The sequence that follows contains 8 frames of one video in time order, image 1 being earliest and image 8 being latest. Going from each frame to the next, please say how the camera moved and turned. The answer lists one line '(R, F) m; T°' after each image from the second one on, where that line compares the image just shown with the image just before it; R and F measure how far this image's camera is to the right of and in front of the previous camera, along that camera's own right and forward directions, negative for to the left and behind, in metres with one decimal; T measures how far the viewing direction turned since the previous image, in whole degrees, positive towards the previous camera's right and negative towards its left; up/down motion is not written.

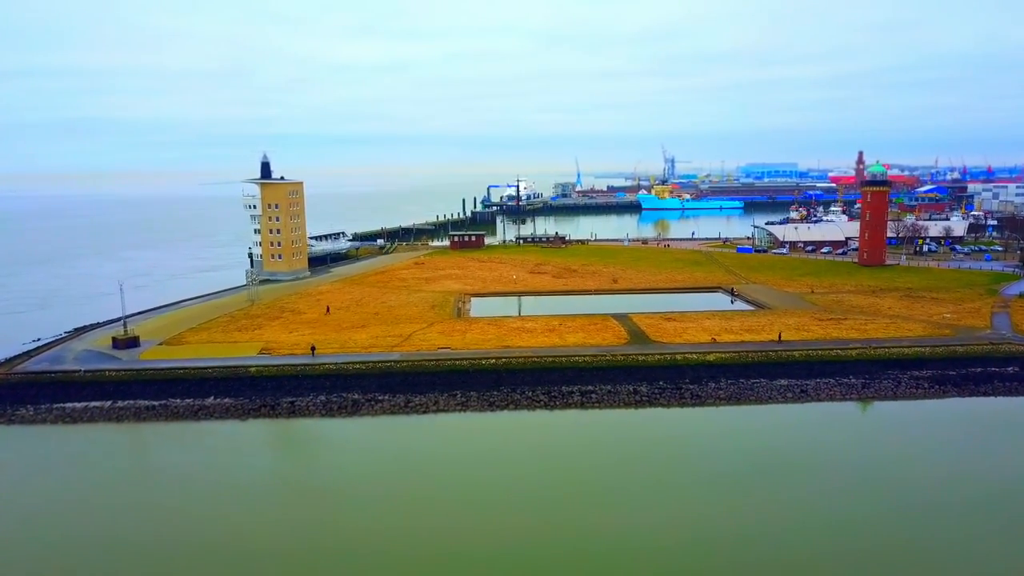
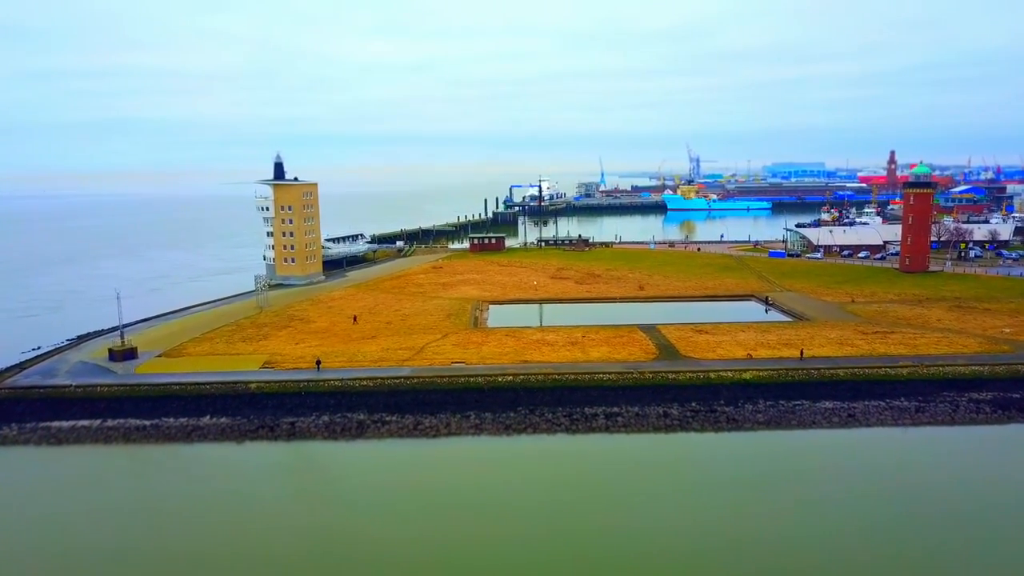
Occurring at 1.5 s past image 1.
(+0.1, +1.8) m; -2°
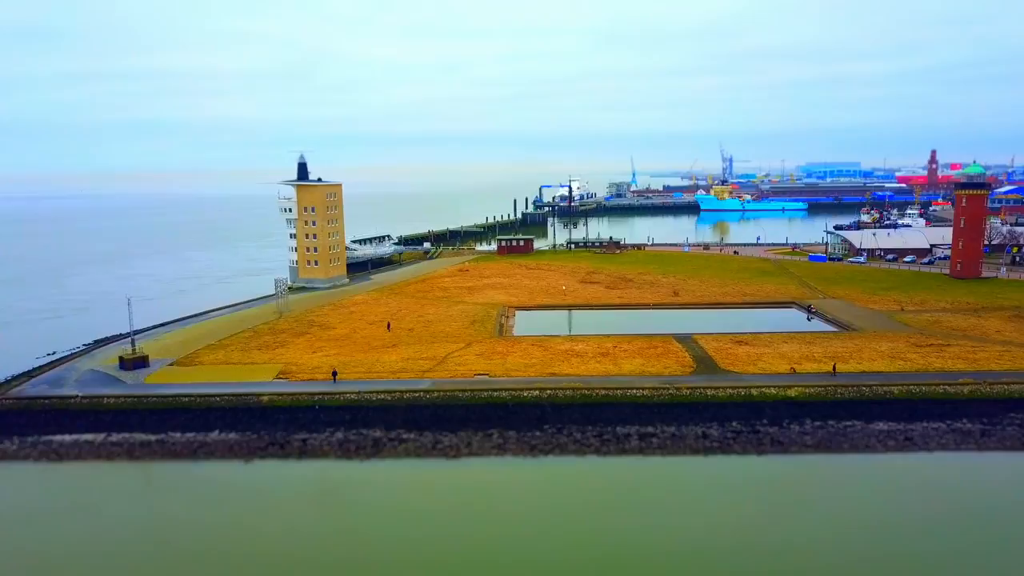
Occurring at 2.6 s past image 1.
(+0.1, +1.4) m; -2°
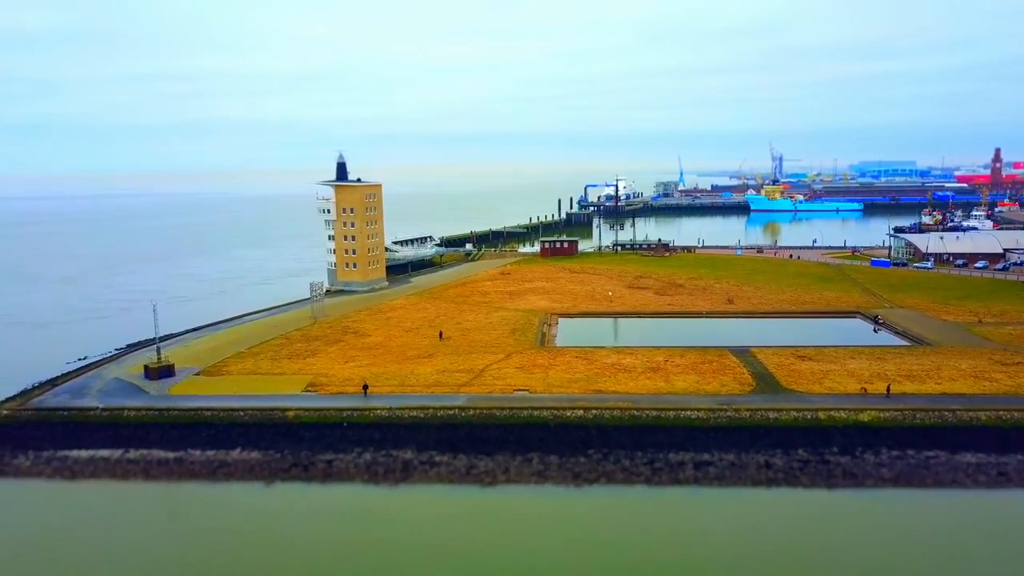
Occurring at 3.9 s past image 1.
(0.0, +1.6) m; -3°
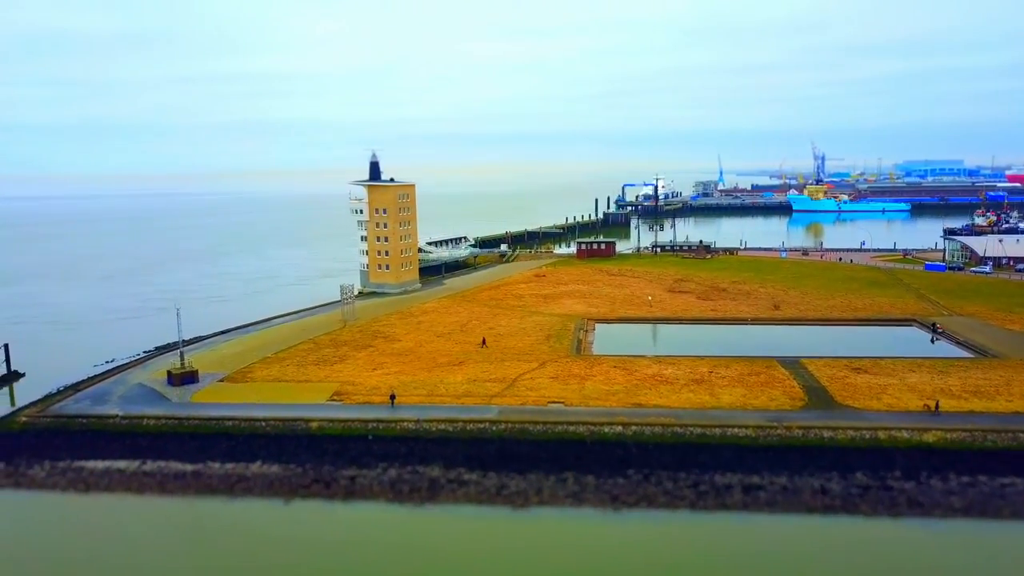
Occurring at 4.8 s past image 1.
(0.0, +1.1) m; -3°
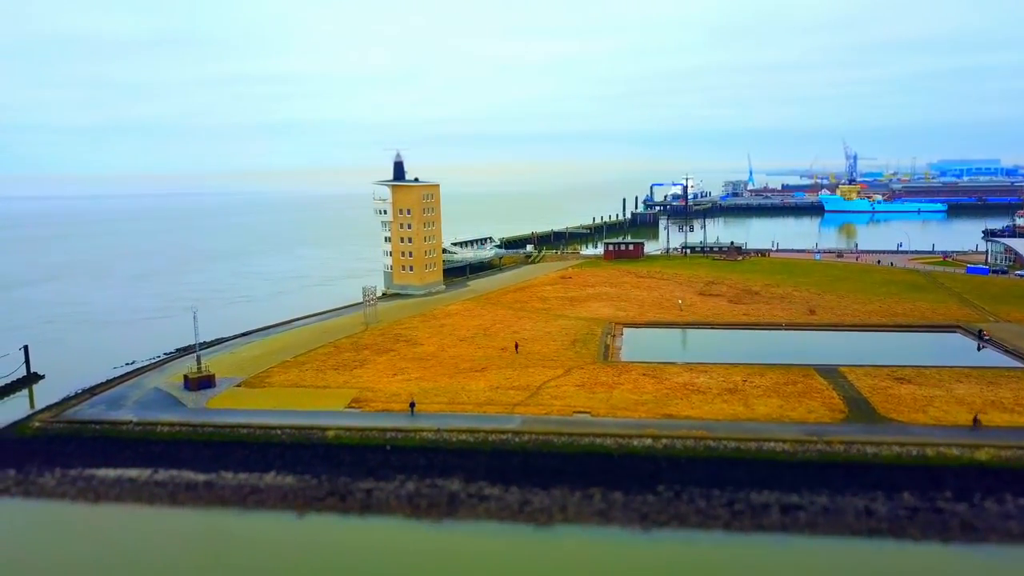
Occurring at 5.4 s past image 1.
(0.0, +0.8) m; -2°
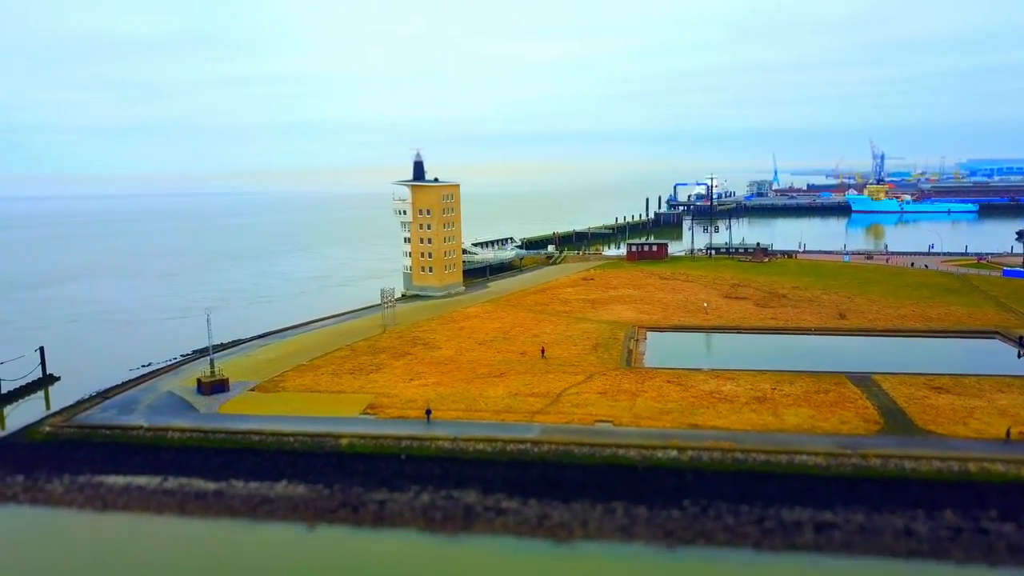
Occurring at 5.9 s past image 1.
(+0.1, +0.7) m; -2°
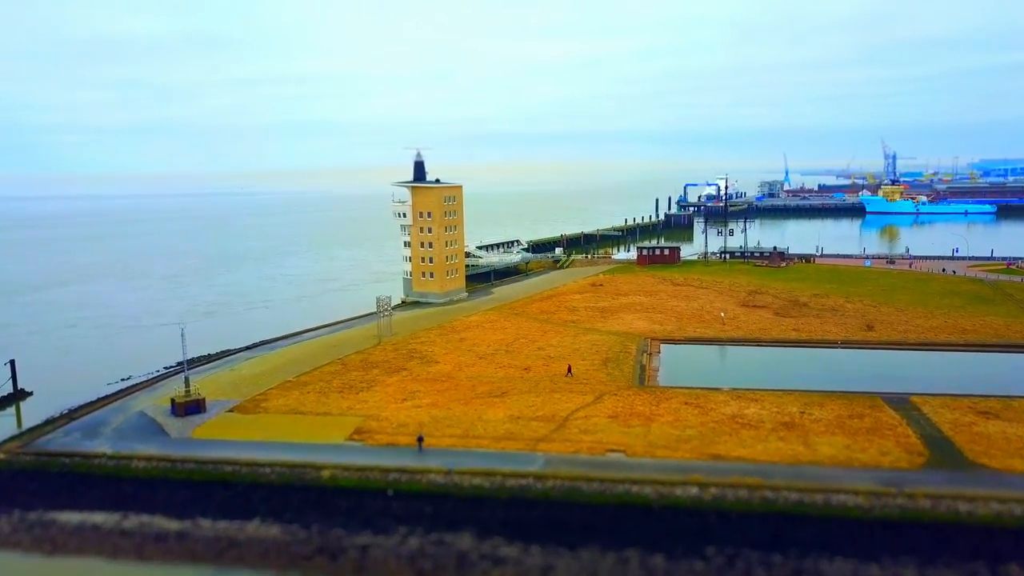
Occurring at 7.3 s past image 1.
(+0.1, +1.9) m; -1°
